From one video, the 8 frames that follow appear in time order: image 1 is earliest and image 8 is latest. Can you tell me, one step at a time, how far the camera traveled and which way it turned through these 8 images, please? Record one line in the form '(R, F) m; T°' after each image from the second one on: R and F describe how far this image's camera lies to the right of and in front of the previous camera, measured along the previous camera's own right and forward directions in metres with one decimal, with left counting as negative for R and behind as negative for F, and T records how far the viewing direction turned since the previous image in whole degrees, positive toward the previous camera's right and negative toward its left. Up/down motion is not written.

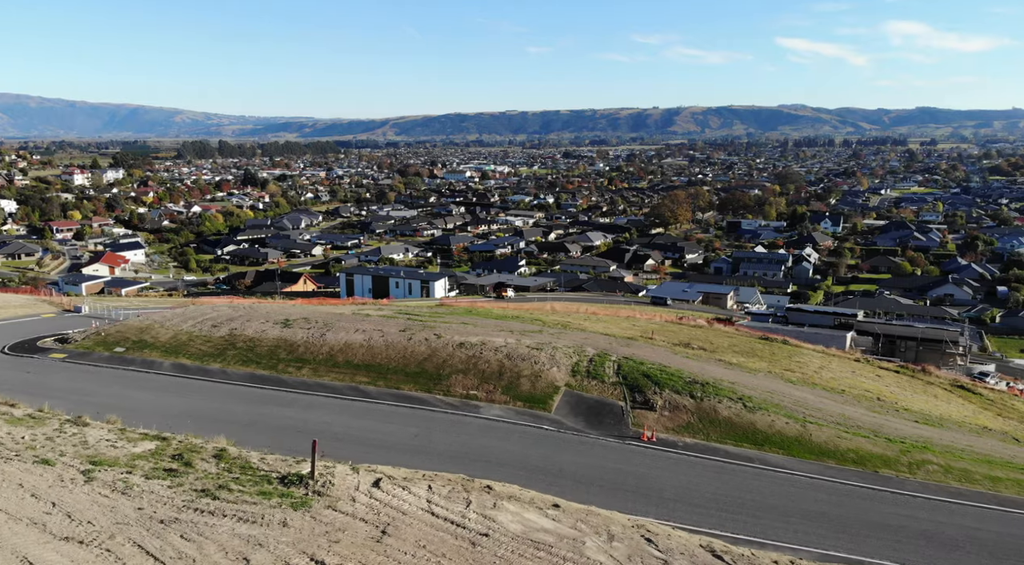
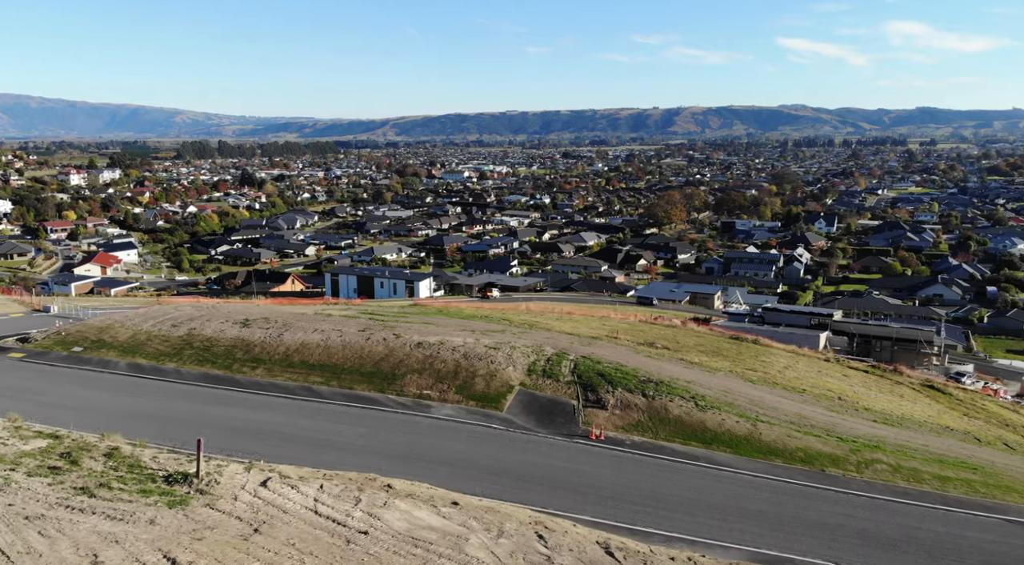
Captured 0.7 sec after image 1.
(+0.6, 0.0) m; 0°
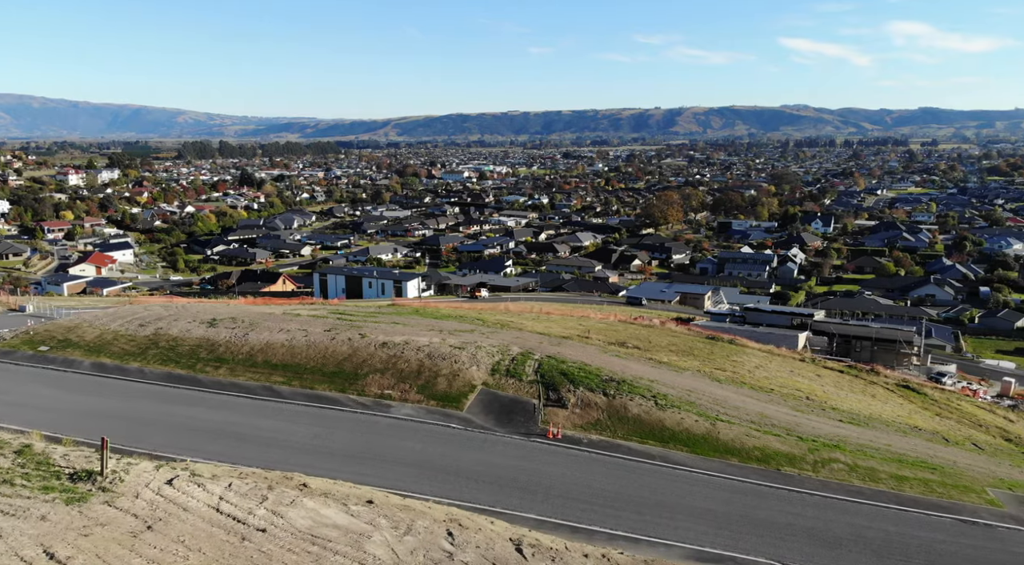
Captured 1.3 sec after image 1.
(+0.6, 0.0) m; 0°
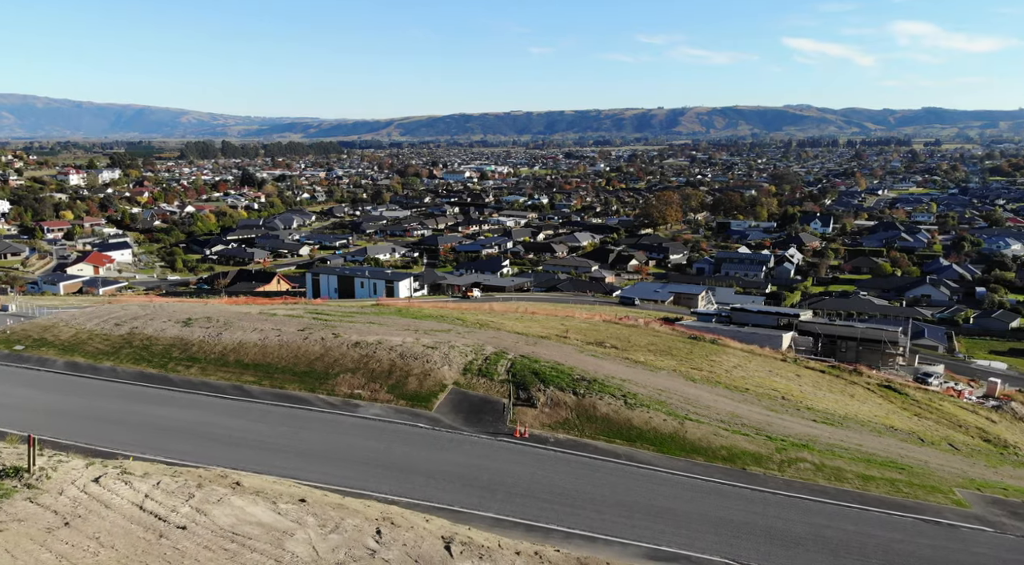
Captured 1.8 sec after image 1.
(+0.4, 0.0) m; 0°
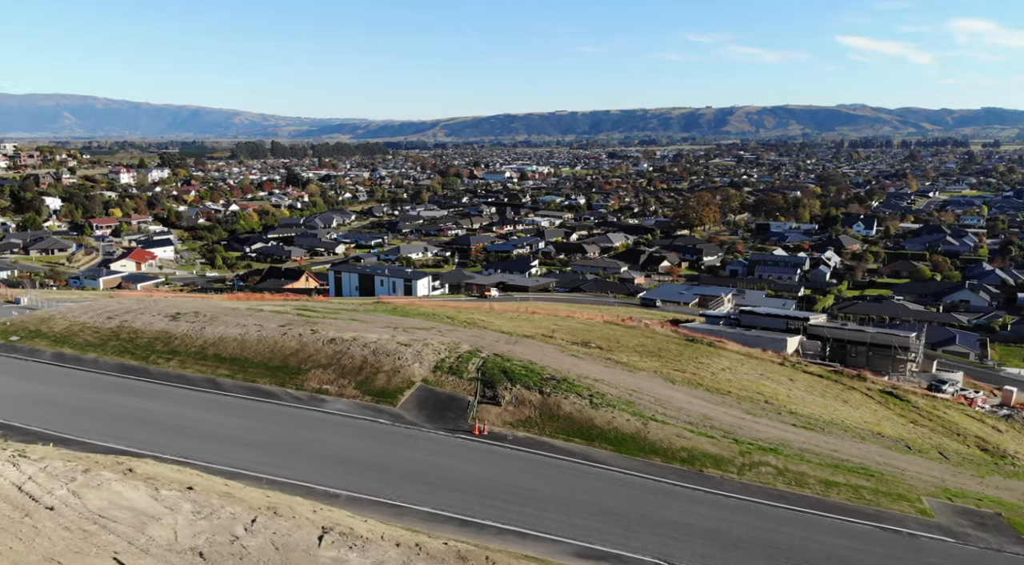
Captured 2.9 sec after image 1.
(+1.1, -0.1) m; -3°
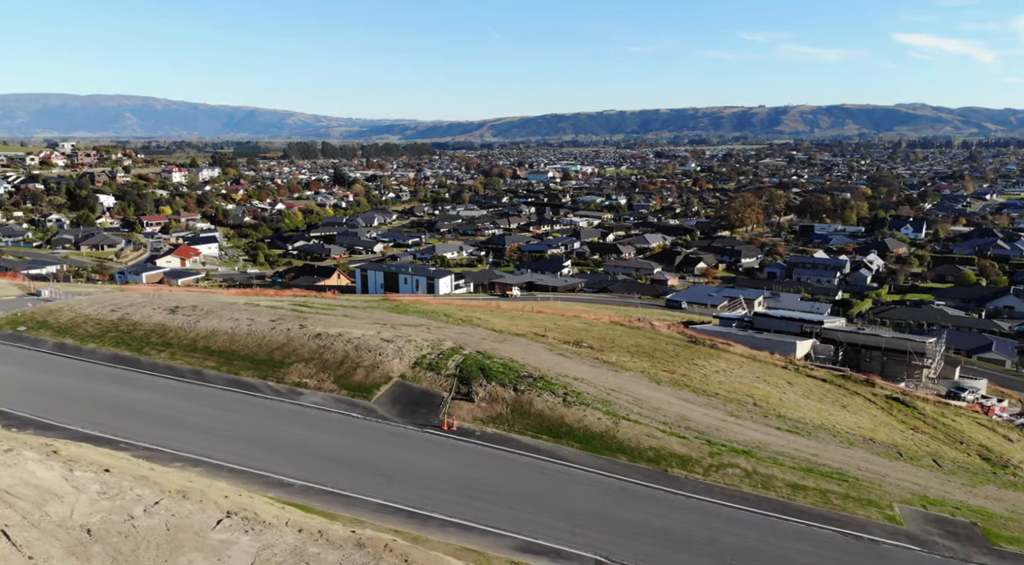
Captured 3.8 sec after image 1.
(+1.0, -0.1) m; -4°
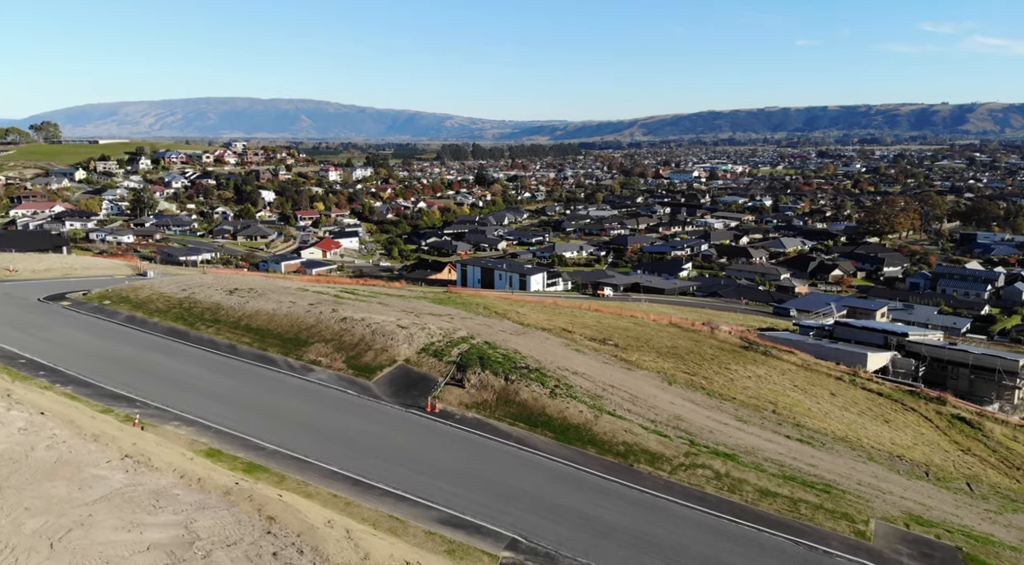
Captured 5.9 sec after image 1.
(+2.2, -0.2) m; -11°
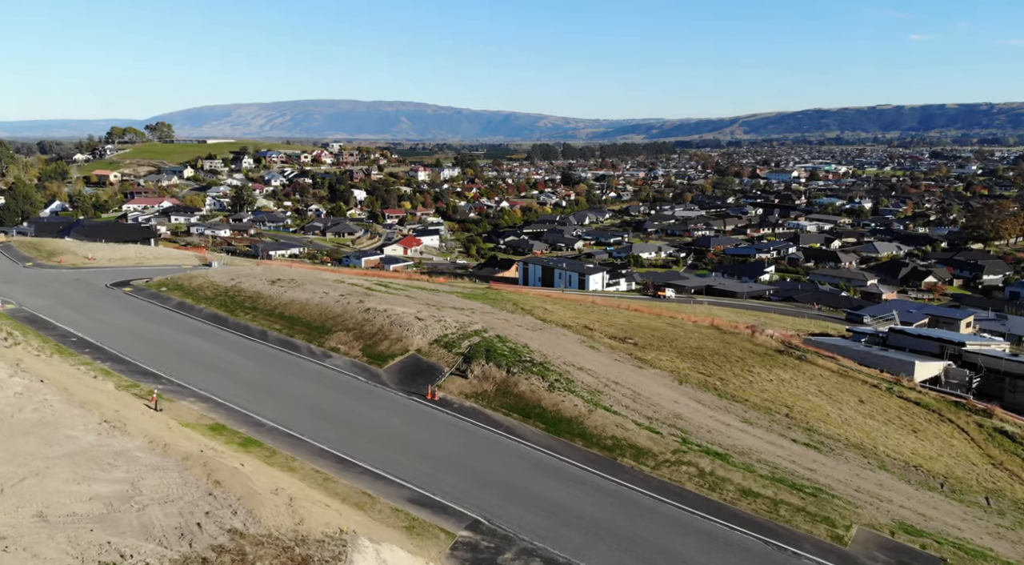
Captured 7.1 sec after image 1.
(+1.3, -0.3) m; -7°
